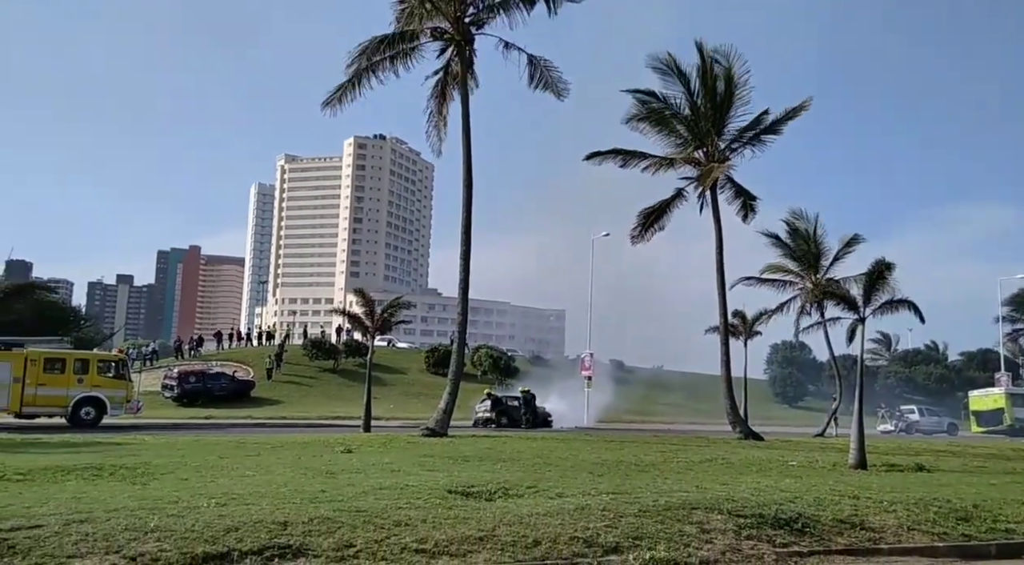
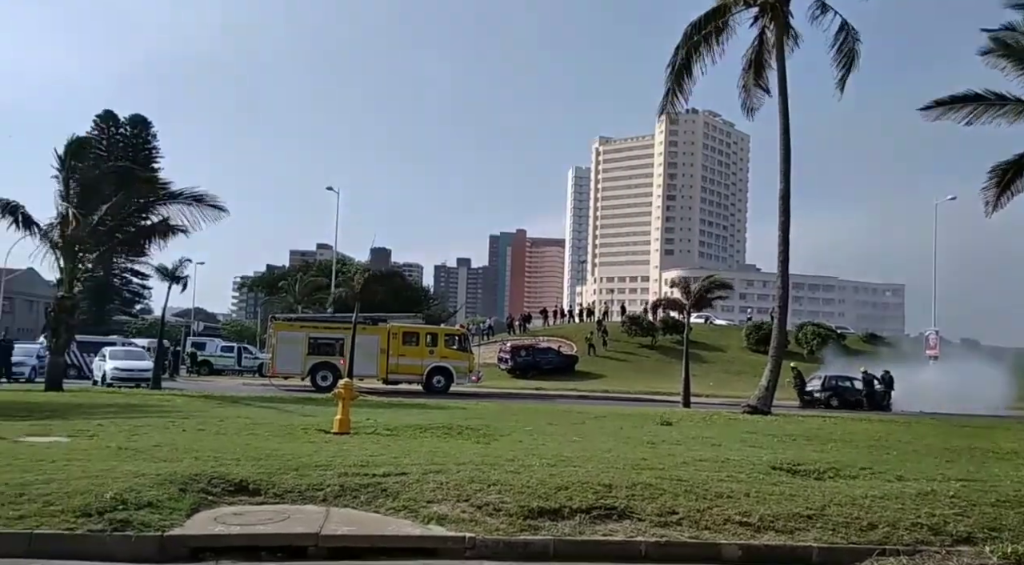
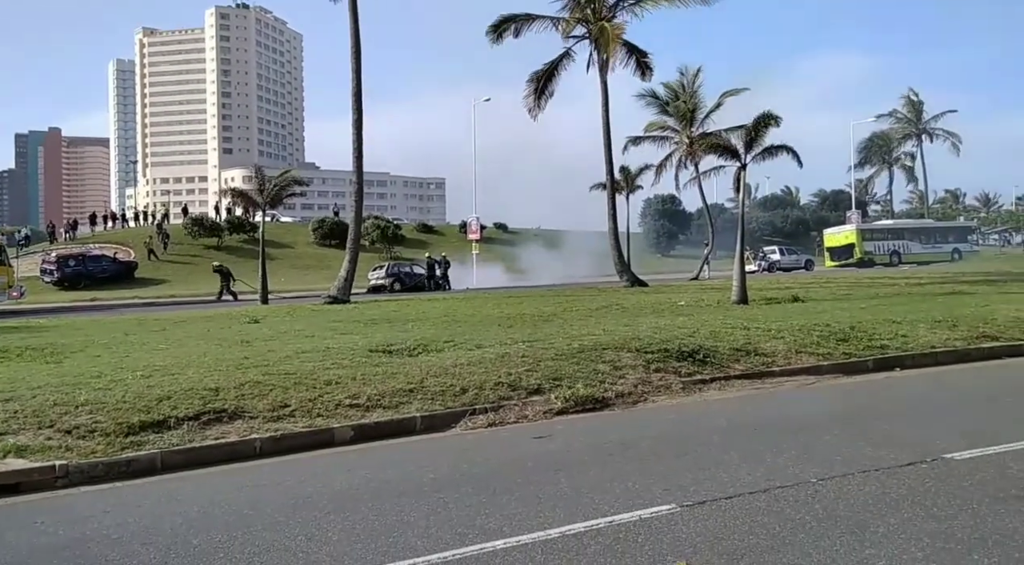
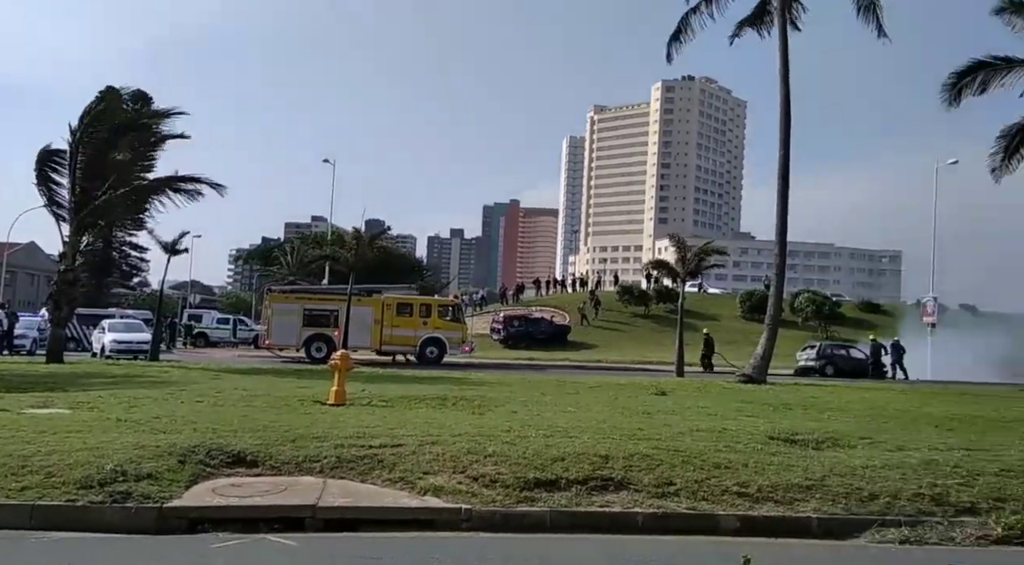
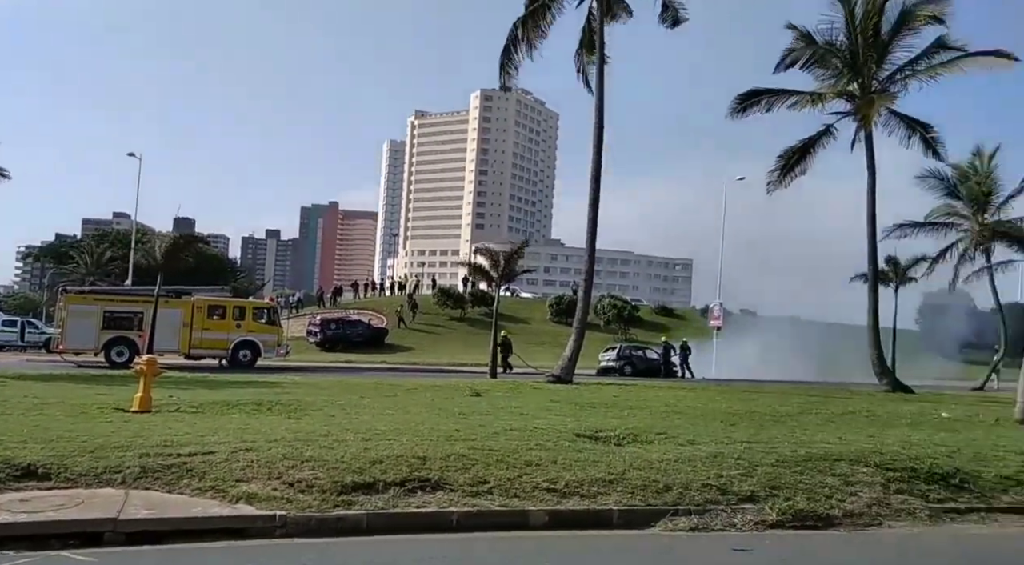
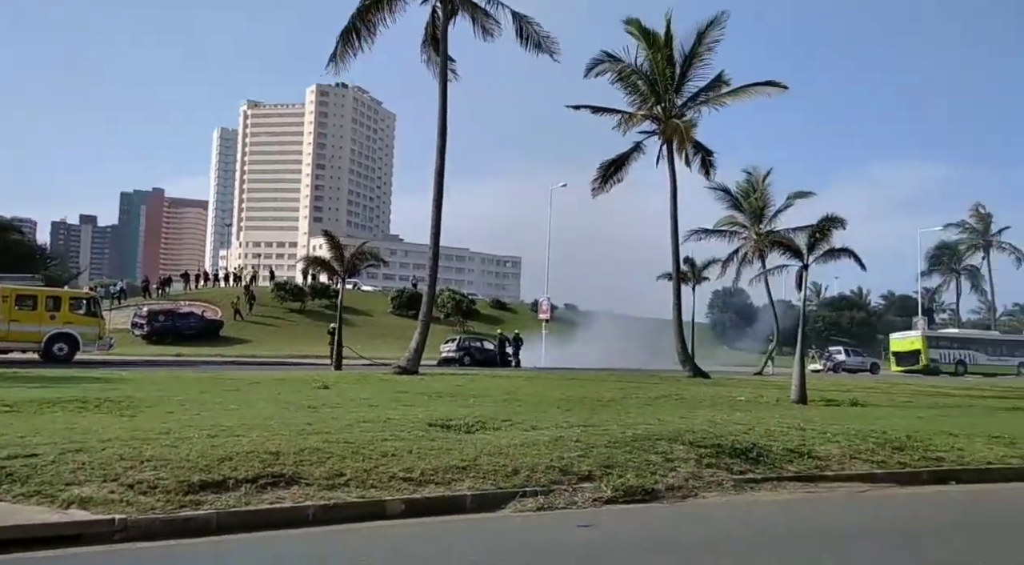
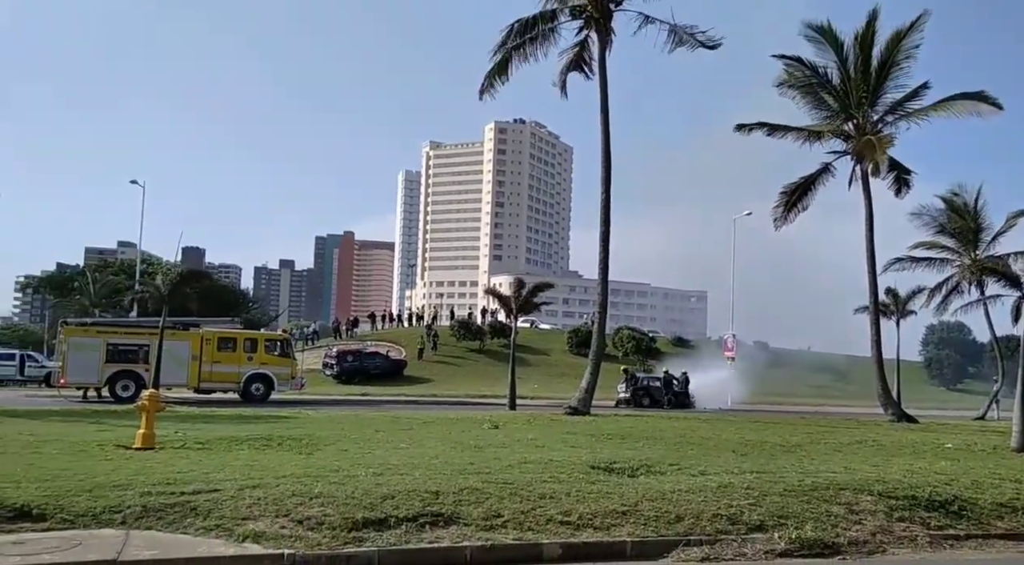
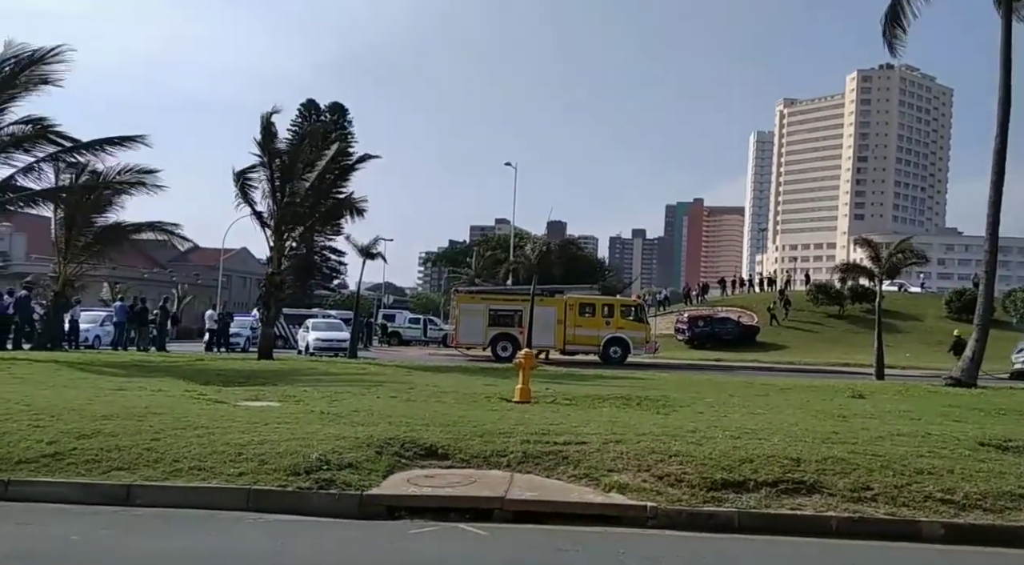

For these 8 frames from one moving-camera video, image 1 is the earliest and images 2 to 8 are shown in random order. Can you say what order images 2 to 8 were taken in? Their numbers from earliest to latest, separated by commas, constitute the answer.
7, 2, 8, 4, 5, 6, 3
